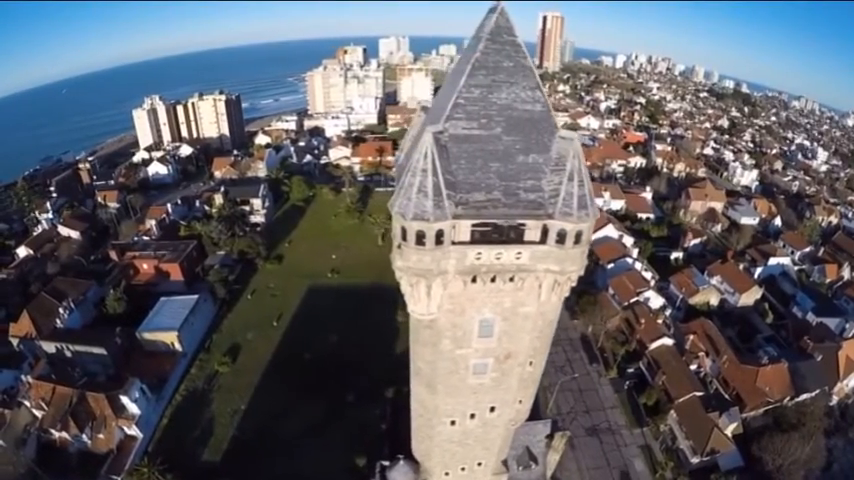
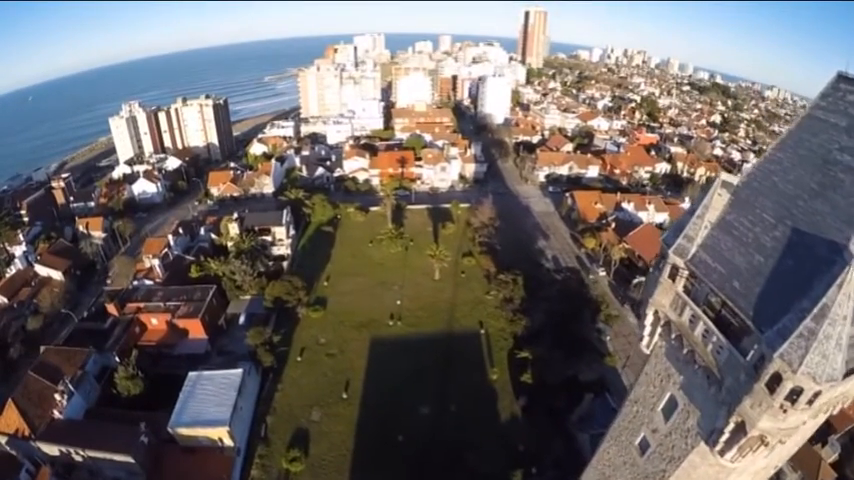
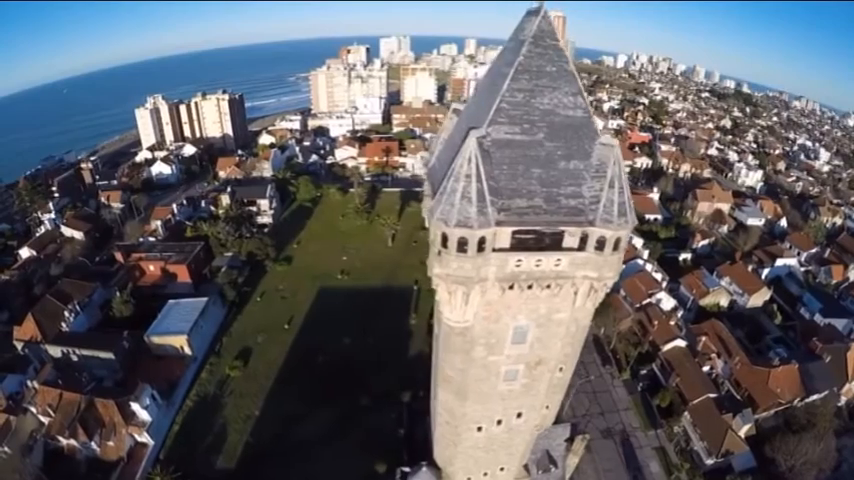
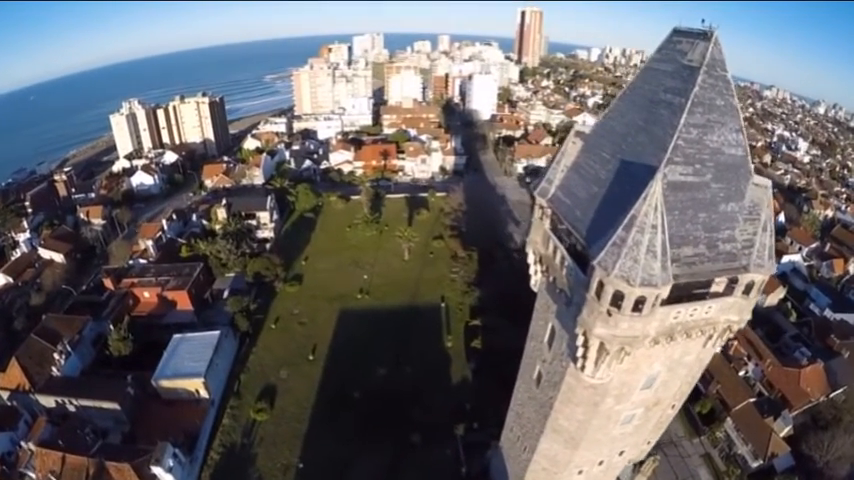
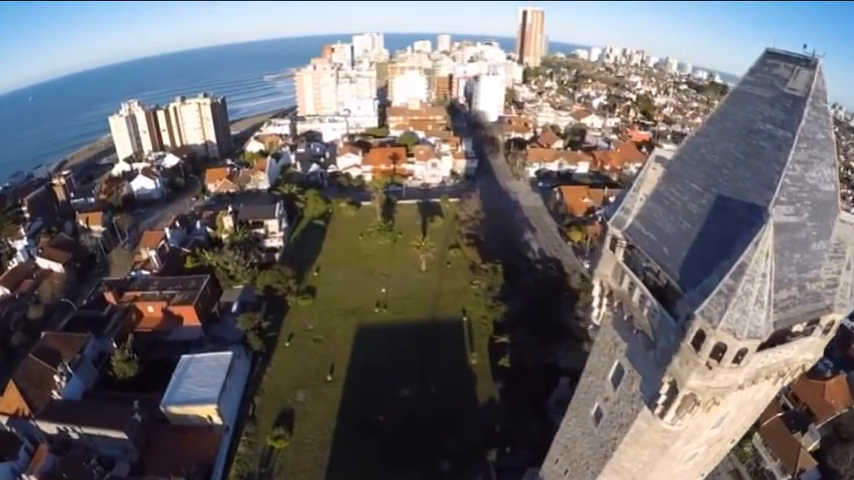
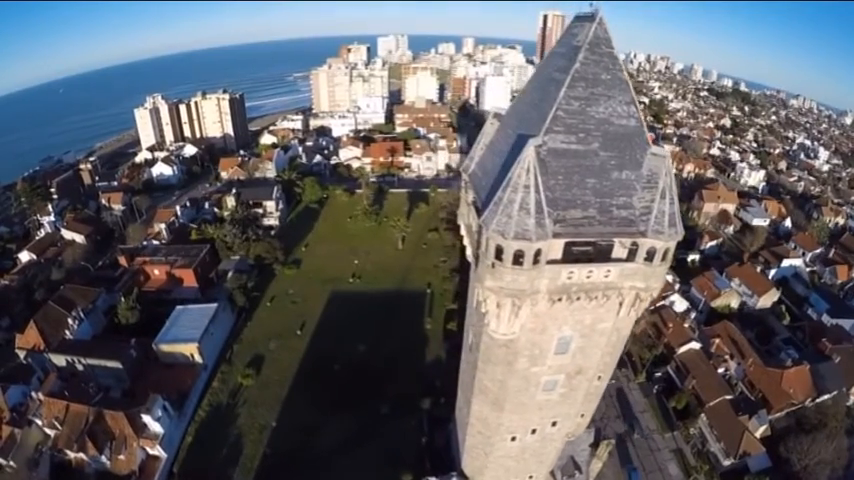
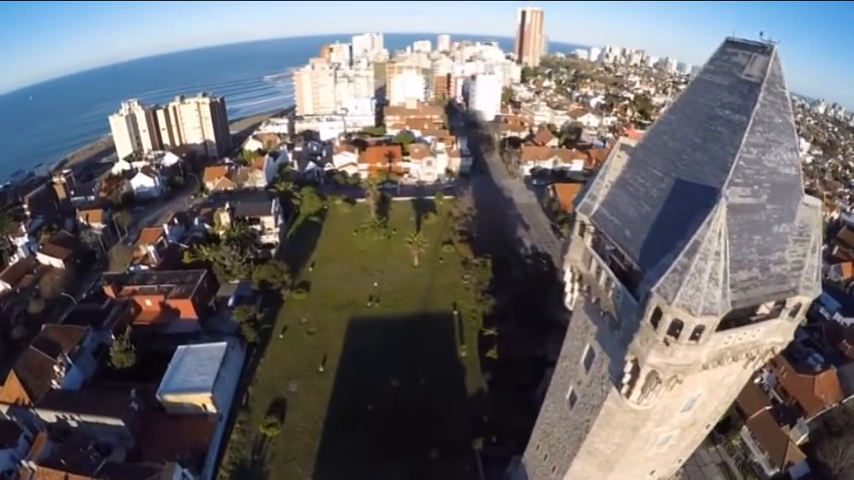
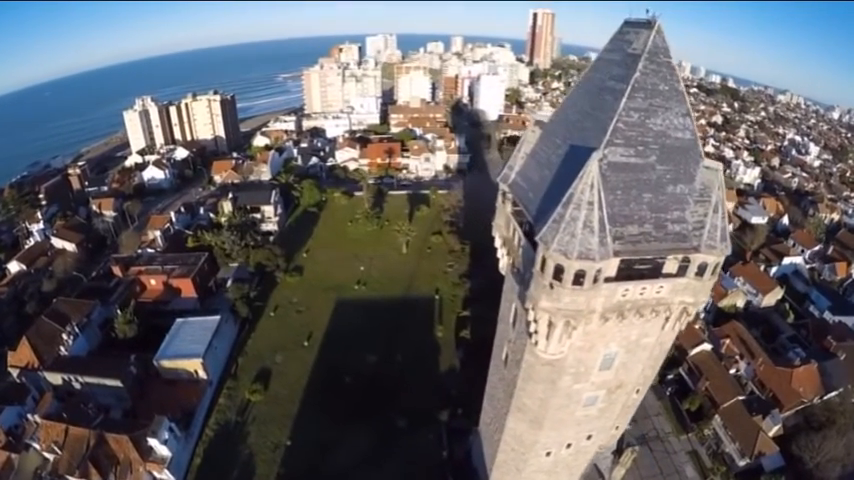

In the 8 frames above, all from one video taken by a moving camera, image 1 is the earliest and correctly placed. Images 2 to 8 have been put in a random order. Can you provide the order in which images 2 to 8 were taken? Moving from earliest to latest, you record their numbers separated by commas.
3, 6, 8, 4, 7, 5, 2
